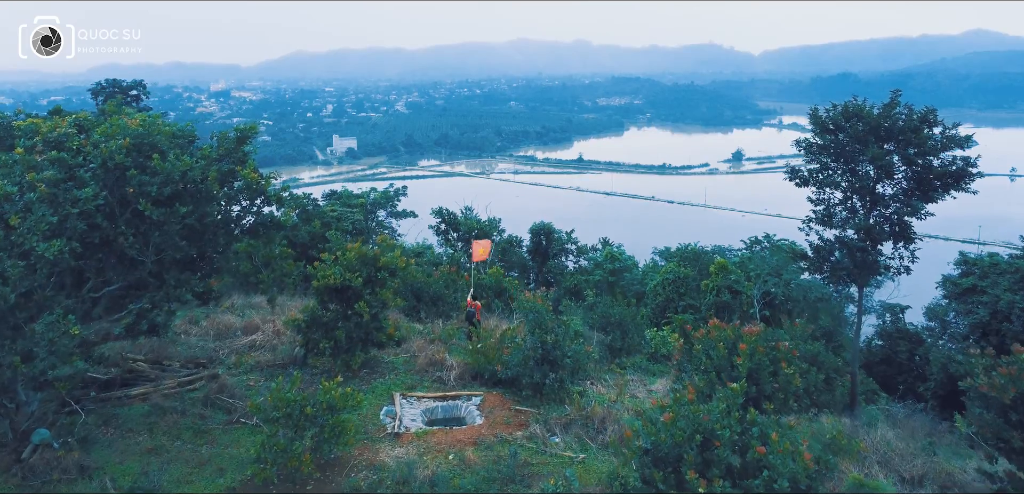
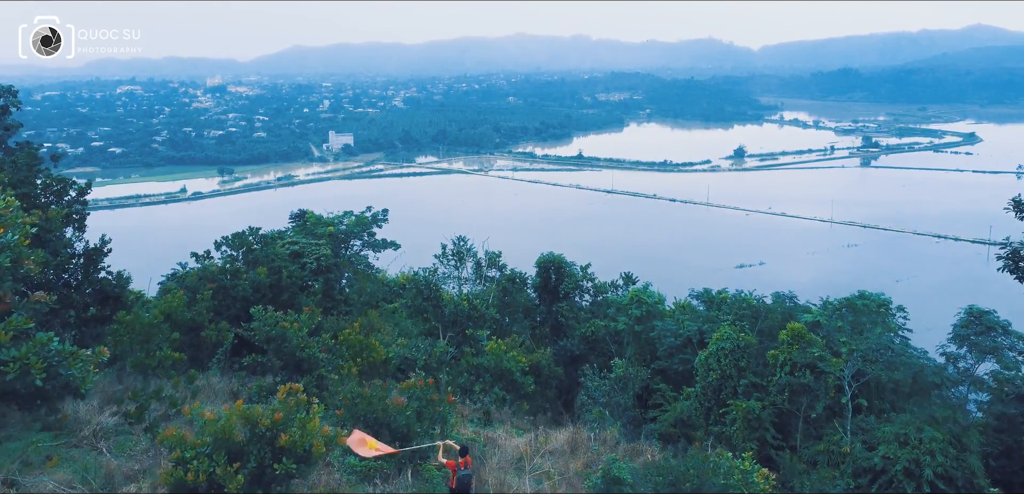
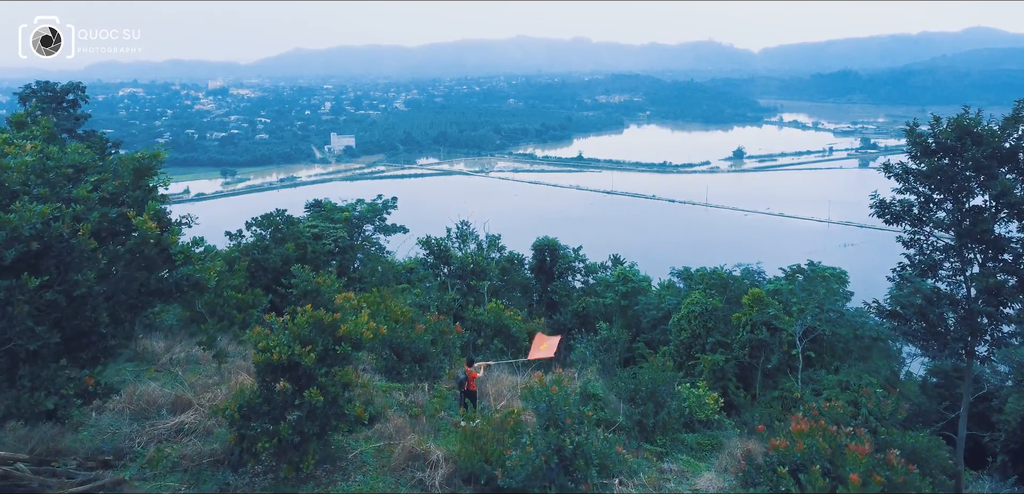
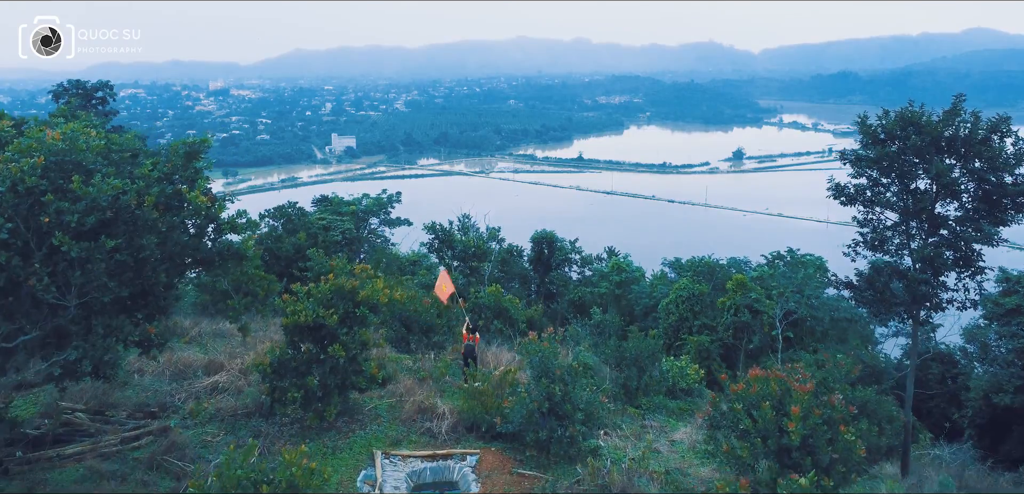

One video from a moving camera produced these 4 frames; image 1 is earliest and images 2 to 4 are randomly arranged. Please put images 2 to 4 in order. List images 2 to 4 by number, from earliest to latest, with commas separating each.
4, 3, 2
